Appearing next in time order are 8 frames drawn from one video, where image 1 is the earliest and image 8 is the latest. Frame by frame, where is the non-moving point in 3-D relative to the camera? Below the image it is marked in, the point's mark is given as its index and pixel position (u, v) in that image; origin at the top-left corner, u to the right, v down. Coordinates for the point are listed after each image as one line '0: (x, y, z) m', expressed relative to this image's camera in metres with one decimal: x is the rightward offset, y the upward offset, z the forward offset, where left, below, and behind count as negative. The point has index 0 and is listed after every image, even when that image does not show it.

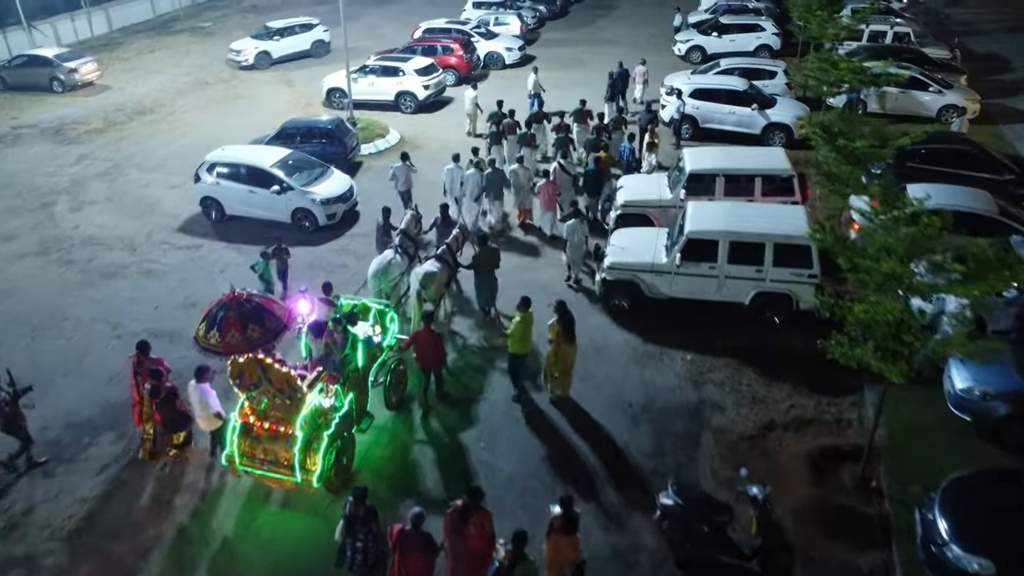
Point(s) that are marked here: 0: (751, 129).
0: (+4.6, +3.1, +17.8) m
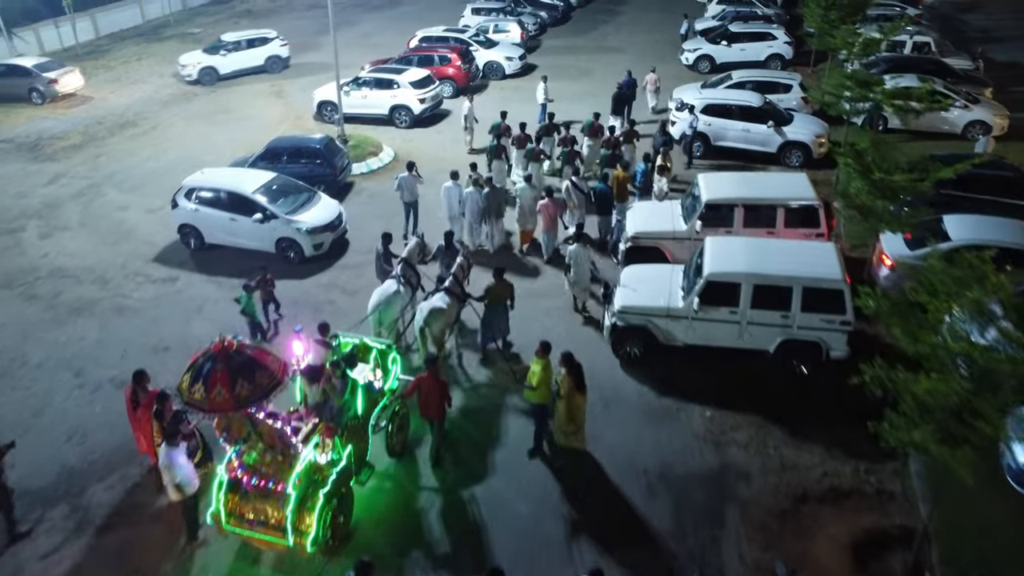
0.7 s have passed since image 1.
0: (+4.6, +2.5, +16.7) m
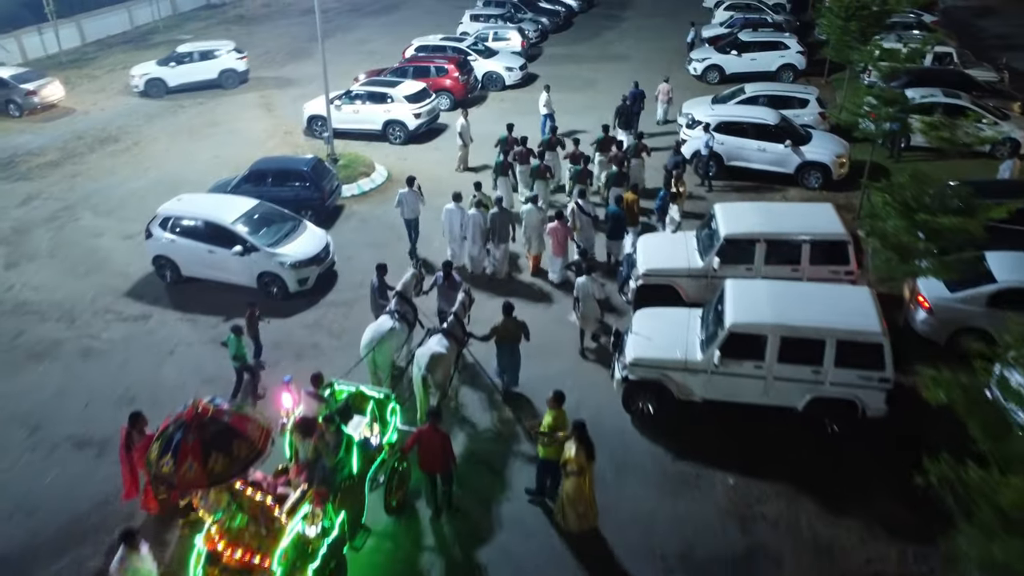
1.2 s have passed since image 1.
0: (+4.7, +2.0, +15.7) m
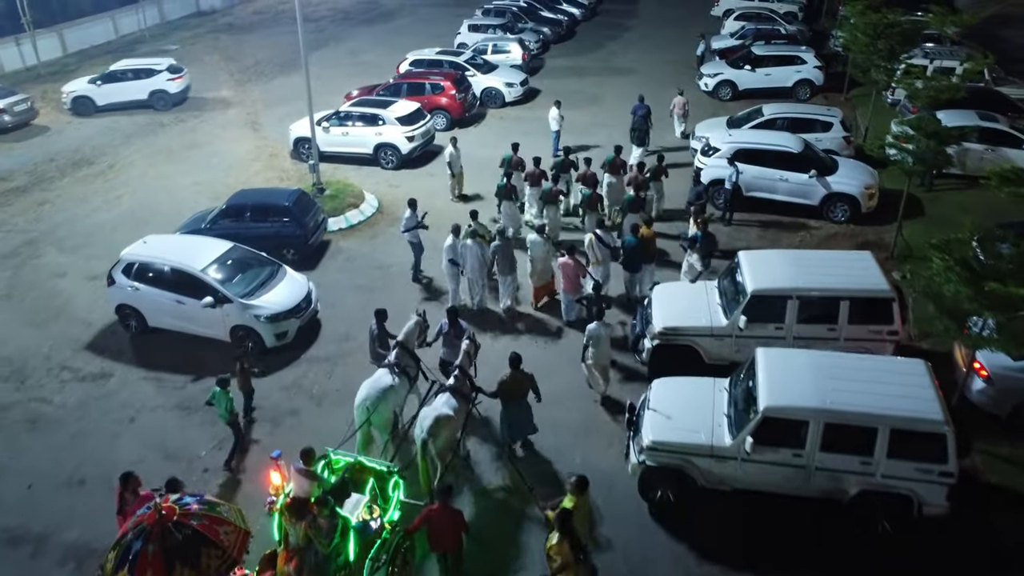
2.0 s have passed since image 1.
0: (+4.7, +1.4, +14.5) m
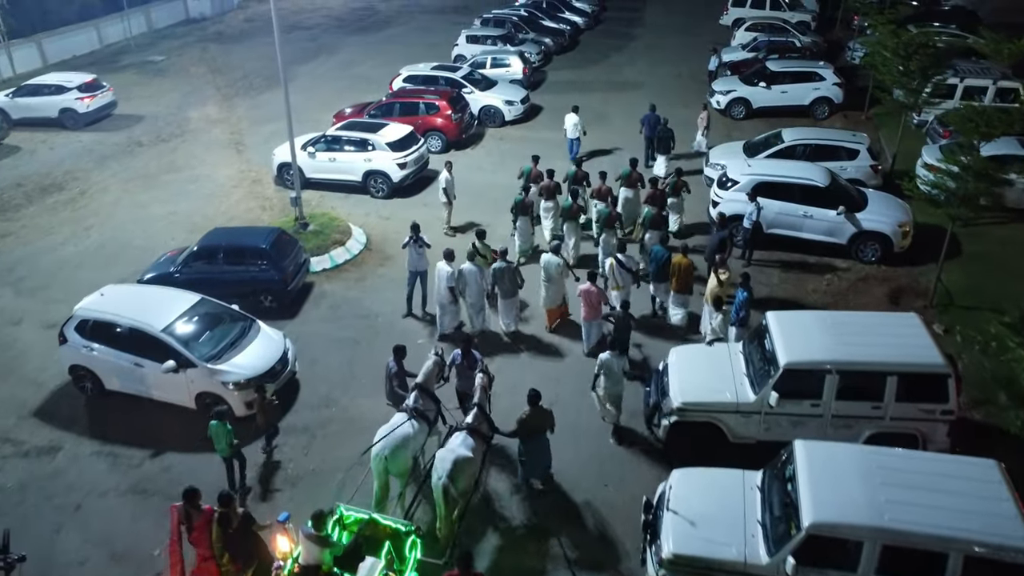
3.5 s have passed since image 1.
0: (+4.7, +0.7, +13.2) m
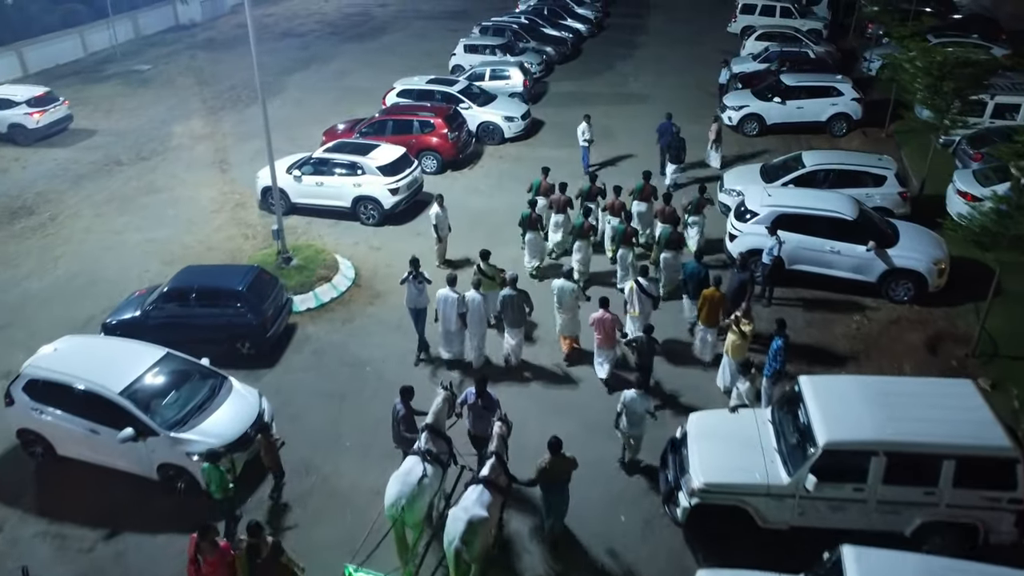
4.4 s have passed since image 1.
0: (+4.7, +0.2, +12.1) m
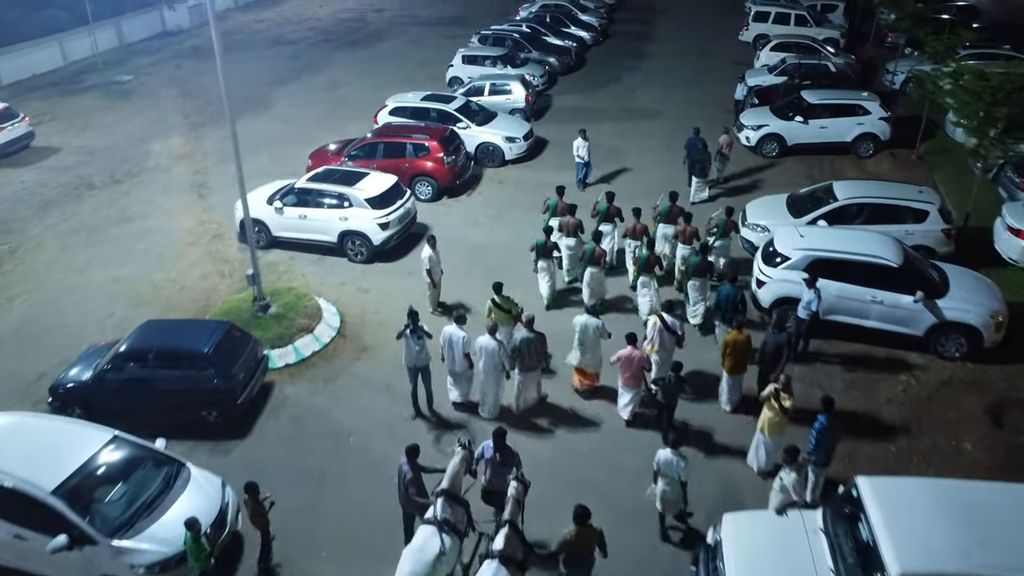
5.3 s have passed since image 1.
0: (+4.7, -0.5, +10.8) m
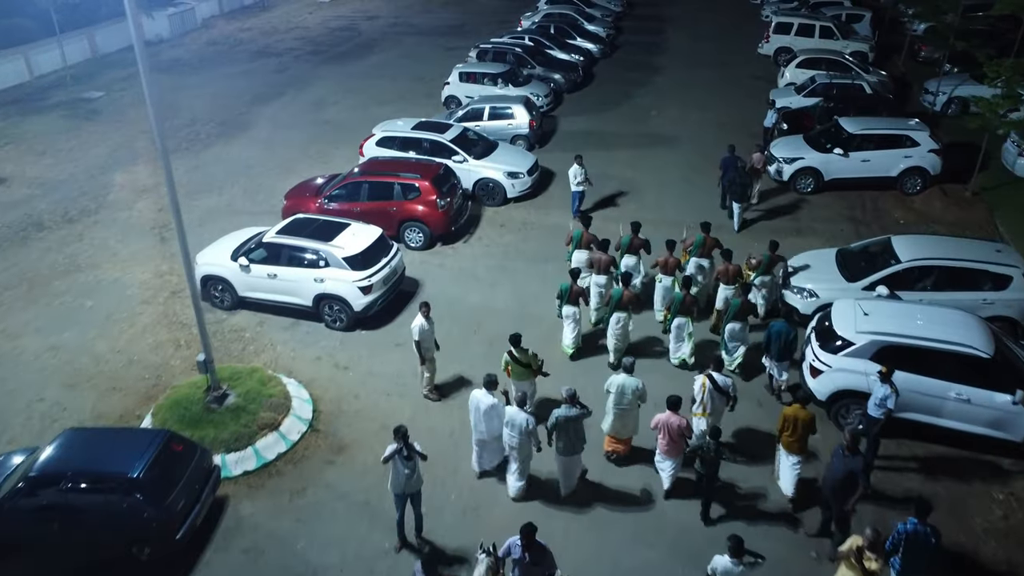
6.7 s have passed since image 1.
0: (+4.7, -1.4, +8.8) m
